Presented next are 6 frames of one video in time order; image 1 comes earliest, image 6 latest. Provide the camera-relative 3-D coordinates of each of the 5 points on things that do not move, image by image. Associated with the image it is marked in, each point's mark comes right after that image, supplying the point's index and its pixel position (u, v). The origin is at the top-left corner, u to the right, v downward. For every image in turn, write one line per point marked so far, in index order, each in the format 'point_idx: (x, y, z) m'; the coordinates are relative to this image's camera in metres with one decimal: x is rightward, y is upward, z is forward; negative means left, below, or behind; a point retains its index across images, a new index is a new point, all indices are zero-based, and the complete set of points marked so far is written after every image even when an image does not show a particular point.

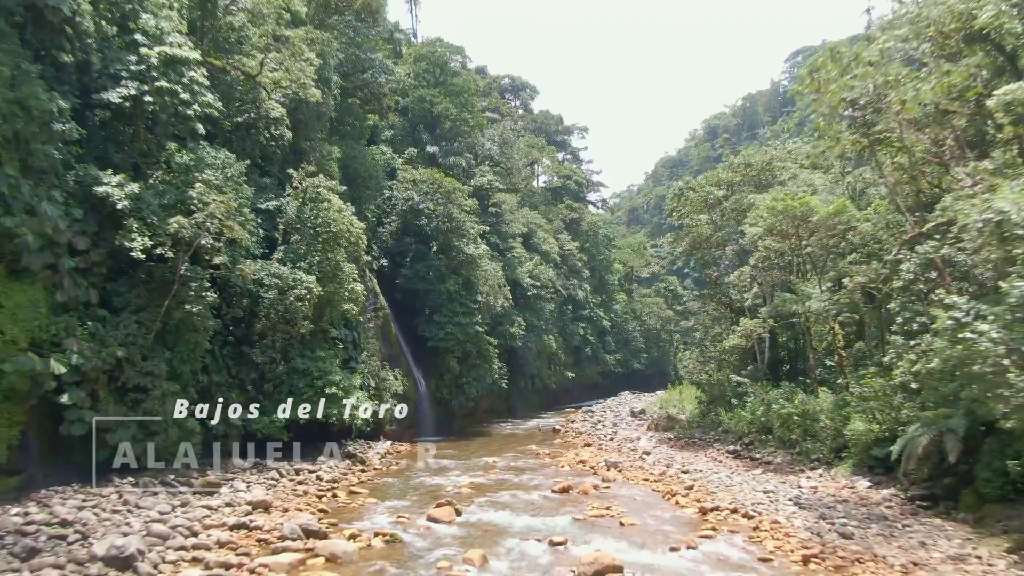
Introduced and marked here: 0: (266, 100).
0: (-7.7, +5.8, +13.4) m
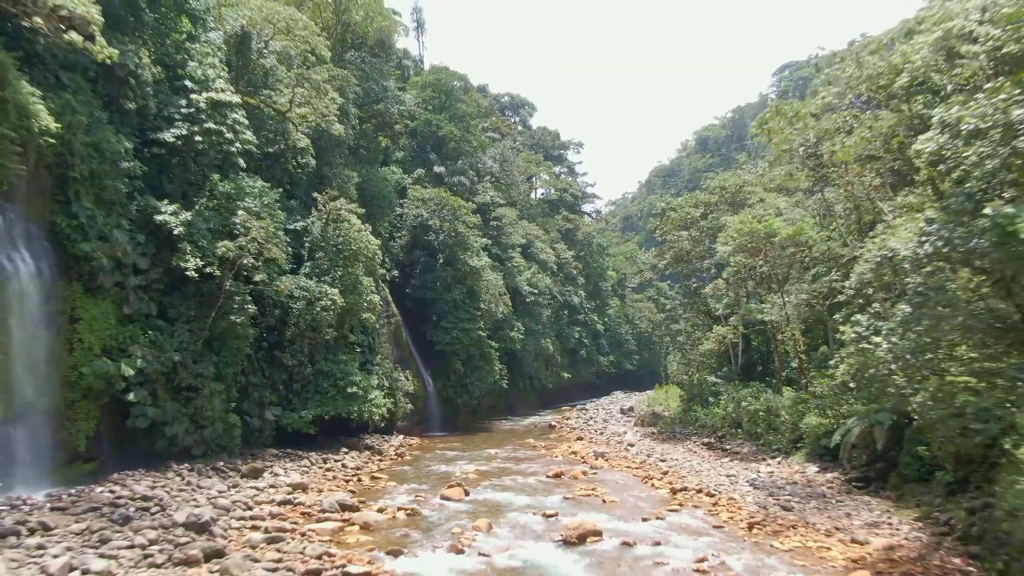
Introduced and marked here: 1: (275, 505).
0: (-7.7, +5.4, +15.0) m
1: (-5.2, -4.7, +9.3) m
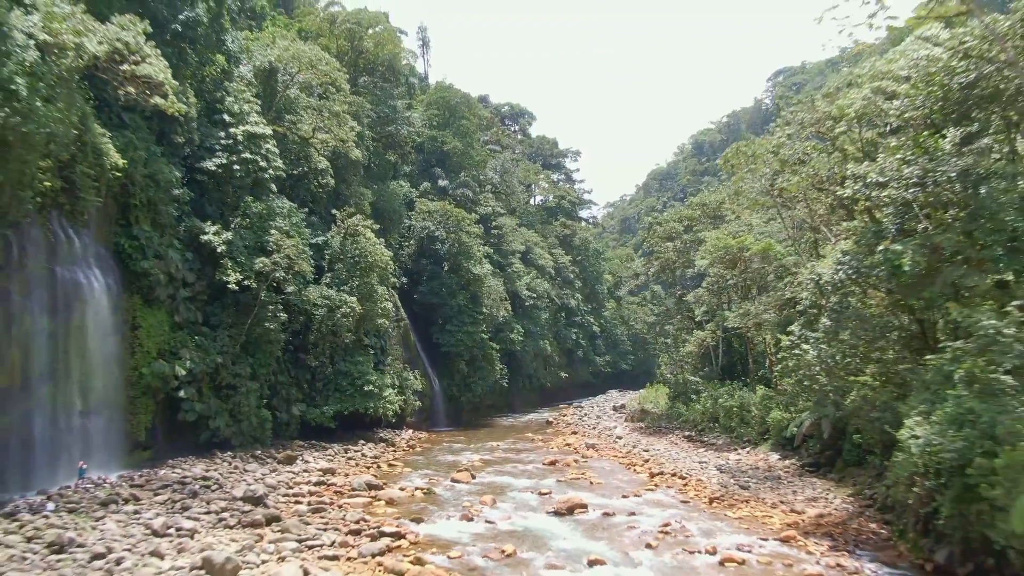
0: (-7.7, +5.1, +16.7) m
1: (-5.2, -5.0, +11.0) m
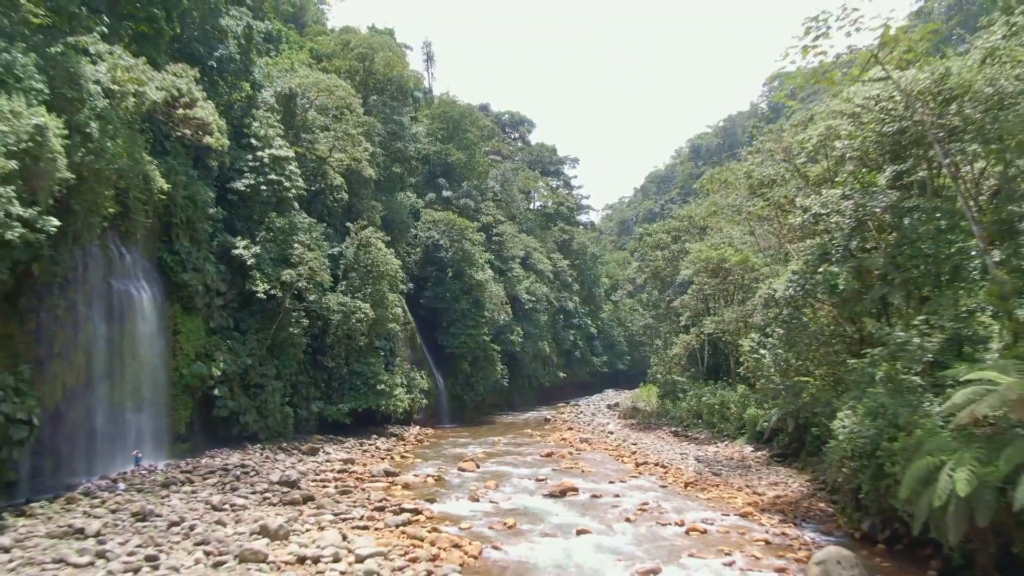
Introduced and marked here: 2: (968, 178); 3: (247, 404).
0: (-7.7, +4.8, +18.1) m
1: (-5.1, -5.3, +12.4) m
2: (+9.5, +2.3, +8.9) m
3: (-9.0, -4.0, +14.5) m
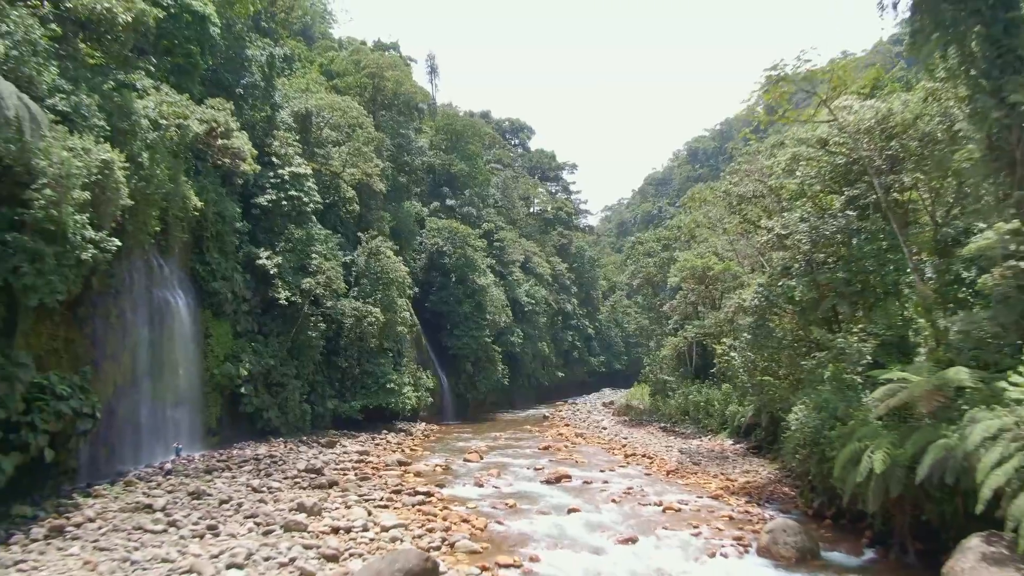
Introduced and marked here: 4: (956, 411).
0: (-7.7, +4.6, +19.5) m
1: (-5.1, -5.6, +13.8) m
2: (+9.6, +2.0, +10.3) m
3: (-9.0, -4.2, +15.8) m
4: (+7.4, -2.0, +7.1) m
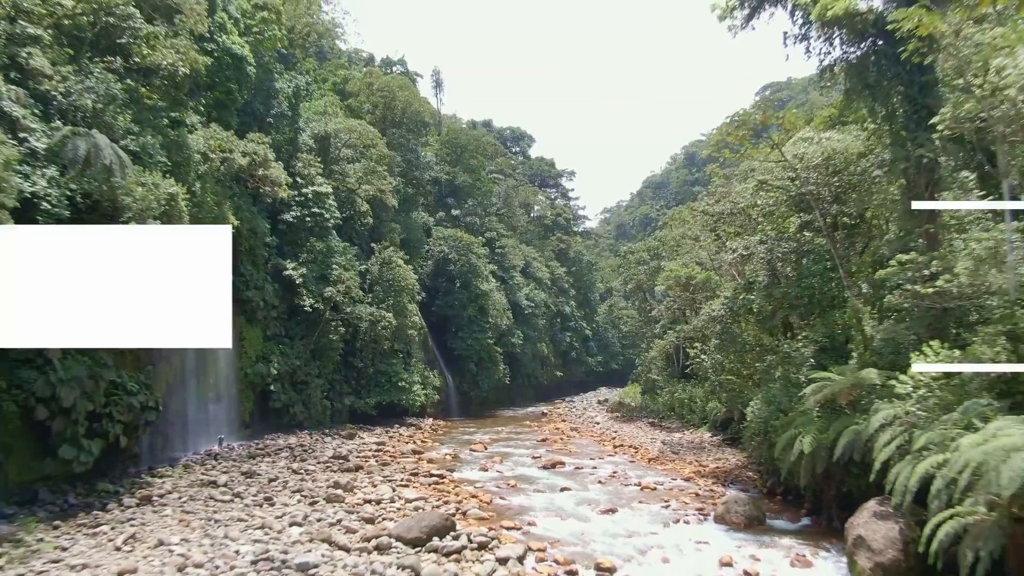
0: (-7.6, +4.2, +21.3) m
1: (-5.1, -5.9, +15.6) m
2: (+9.6, +1.7, +12.1) m
3: (-8.9, -4.6, +17.7) m
4: (+7.4, -2.4, +8.9) m
